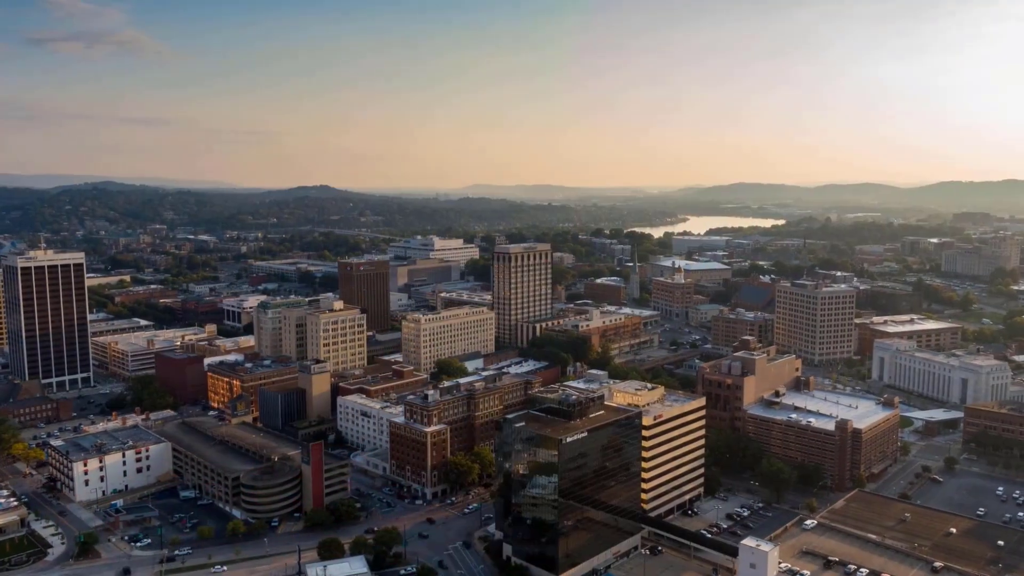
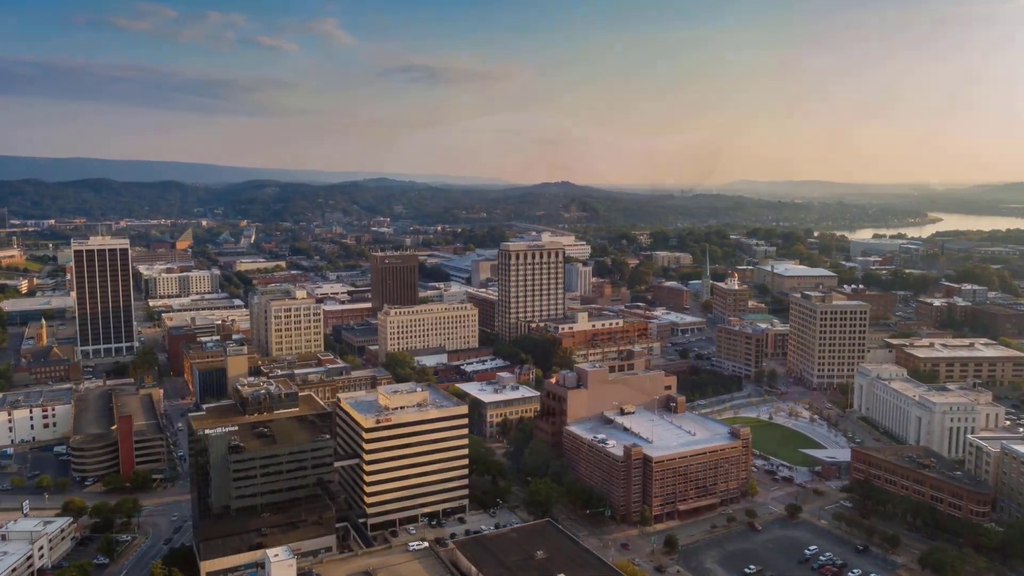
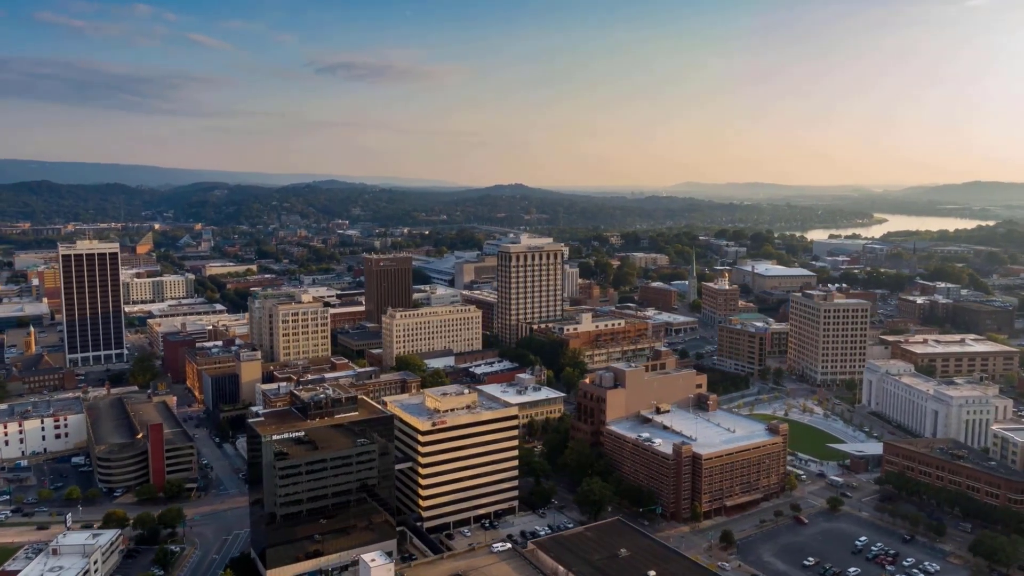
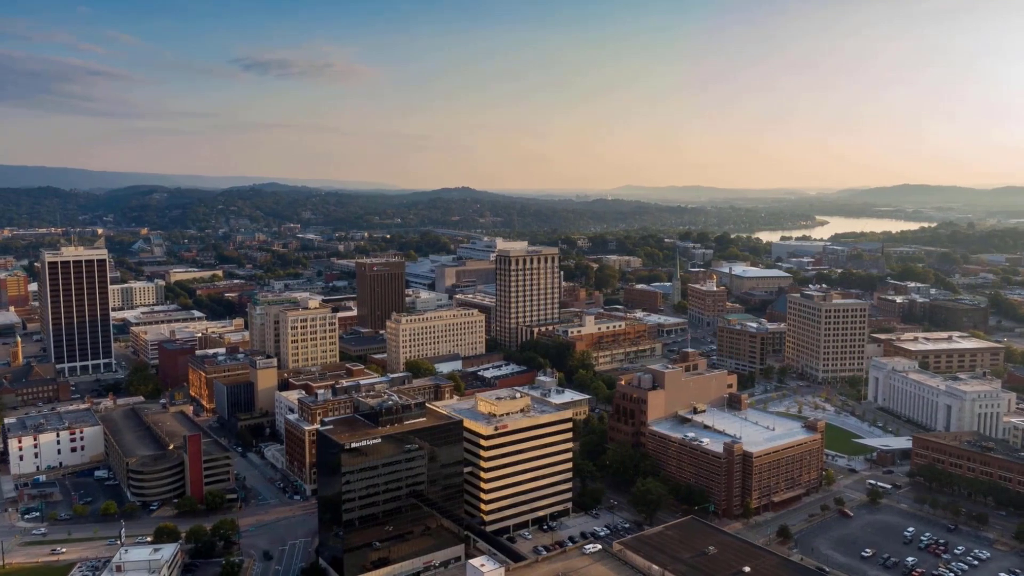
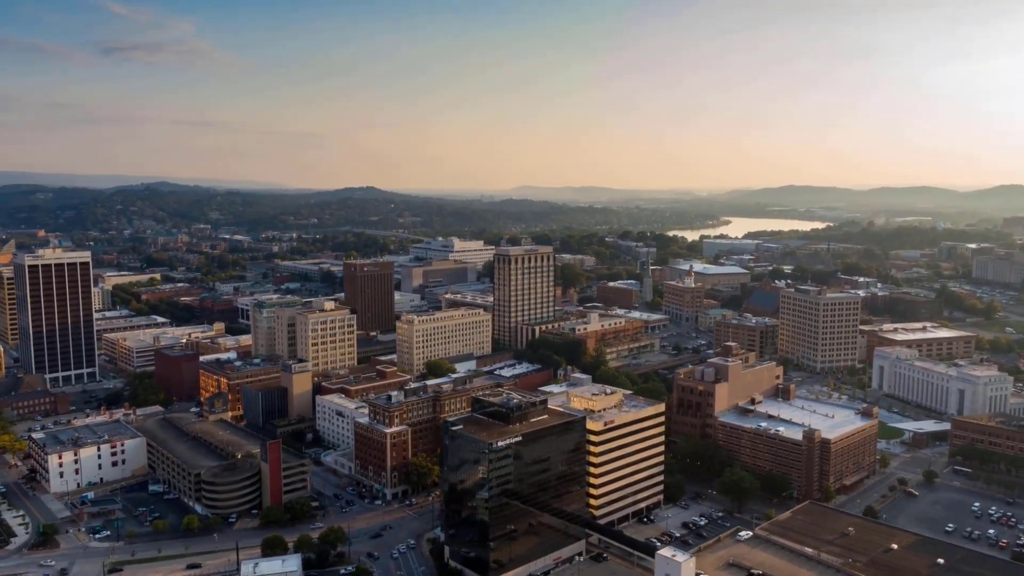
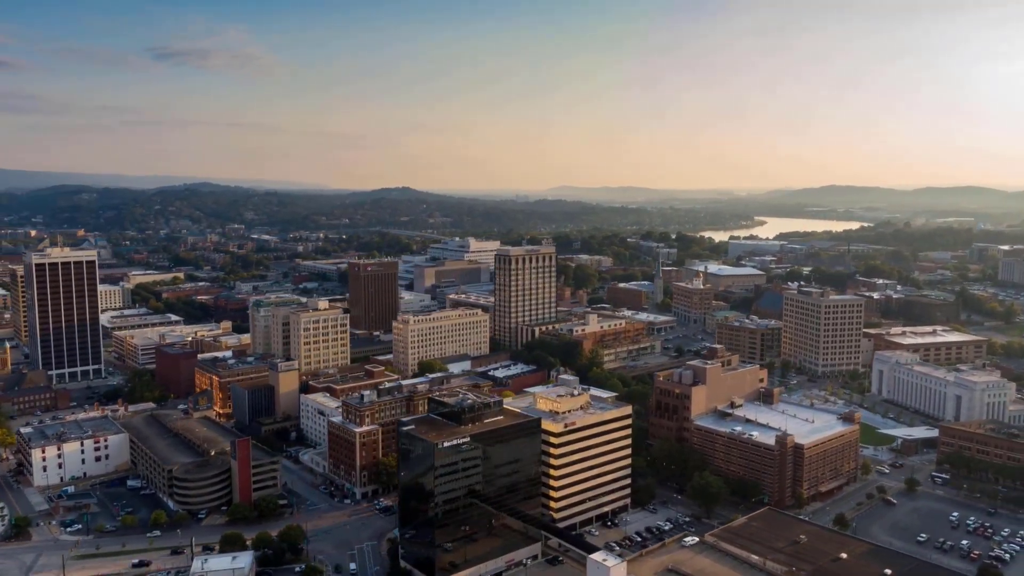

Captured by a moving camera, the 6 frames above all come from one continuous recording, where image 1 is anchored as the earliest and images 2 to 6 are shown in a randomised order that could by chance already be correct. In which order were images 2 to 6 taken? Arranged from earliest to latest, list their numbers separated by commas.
5, 6, 4, 3, 2
